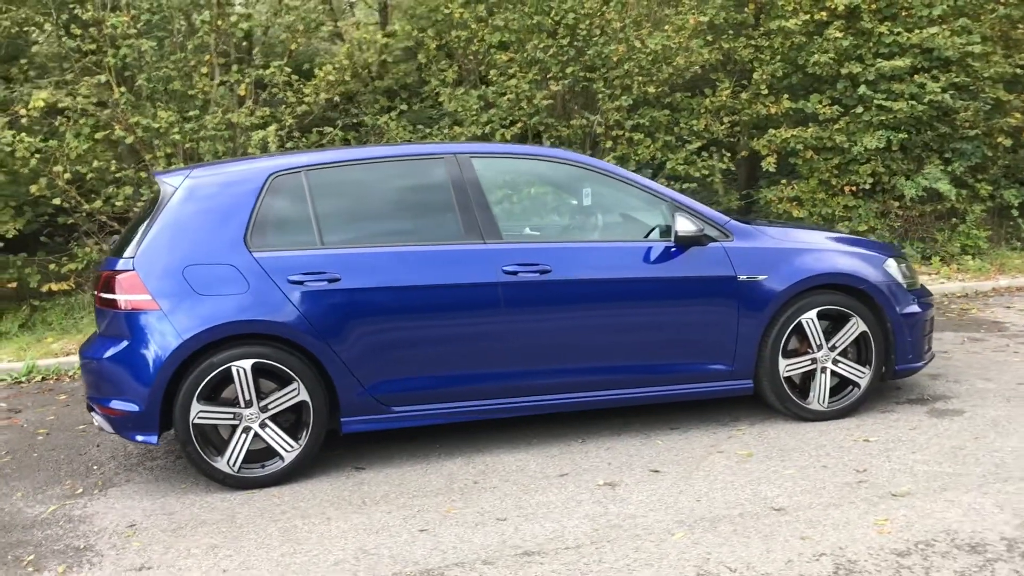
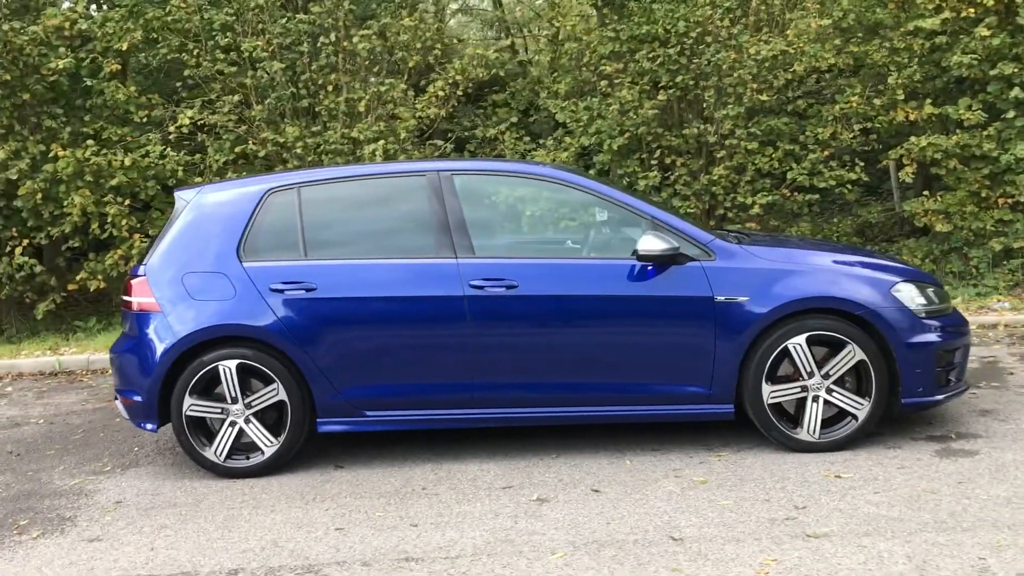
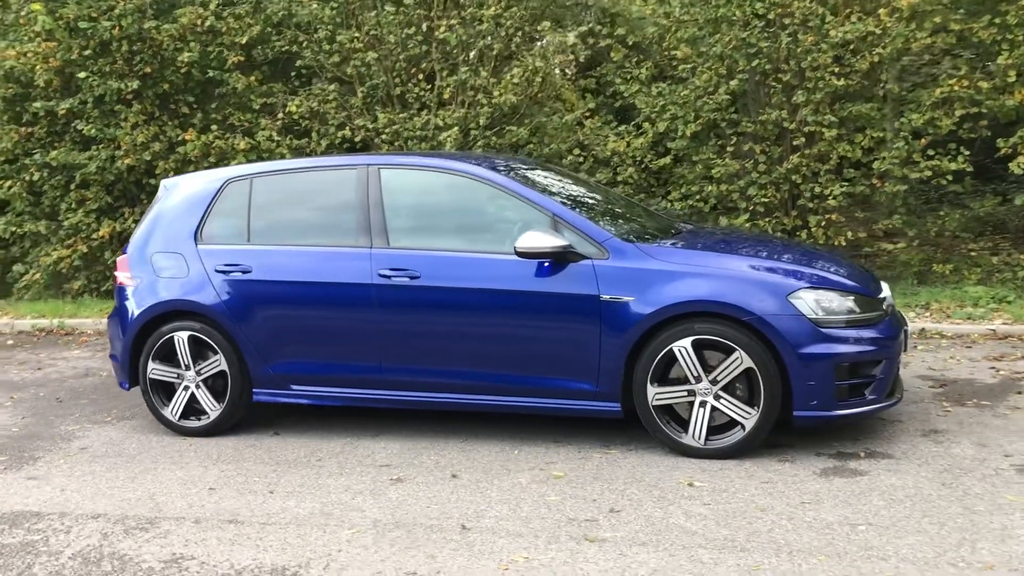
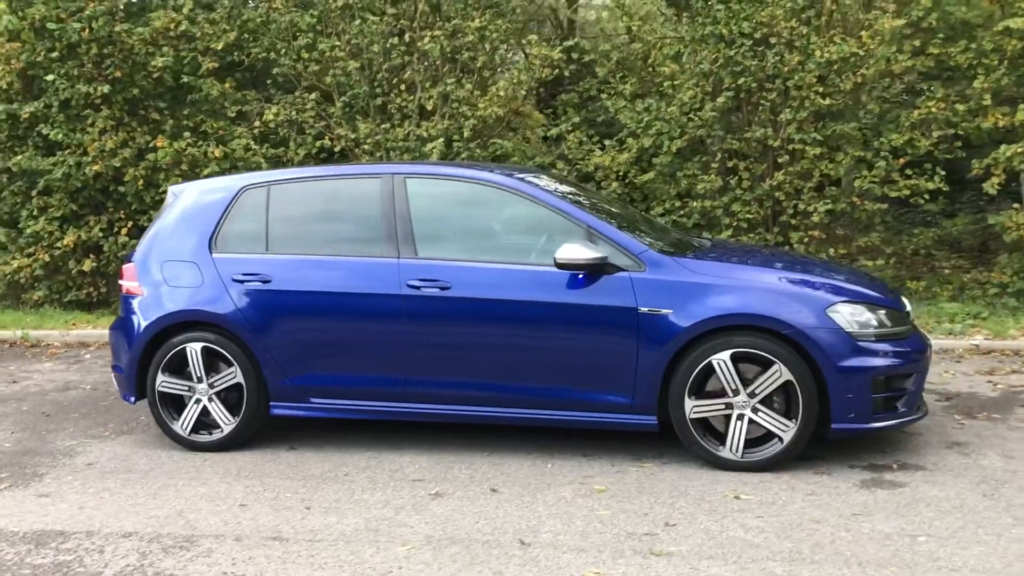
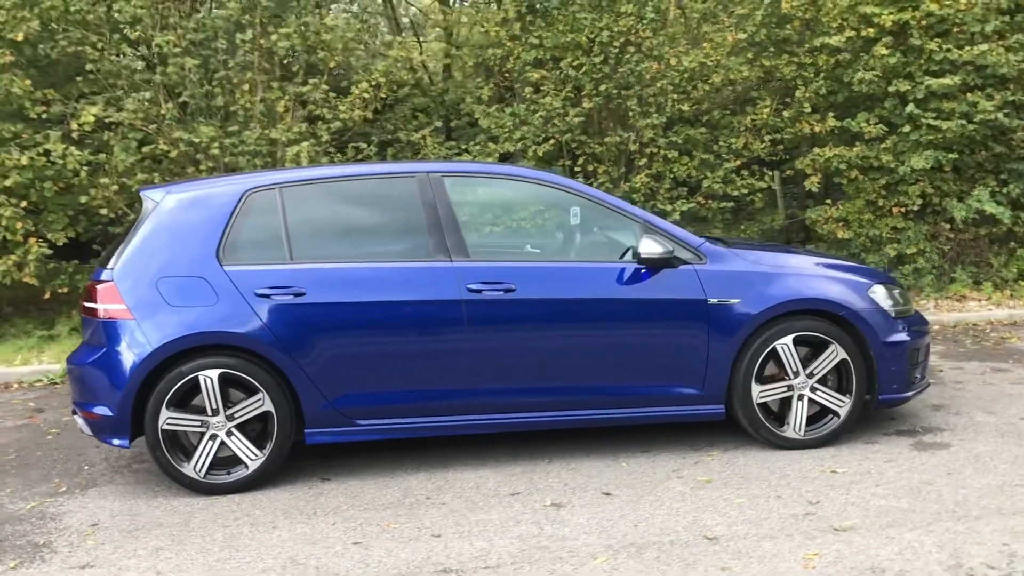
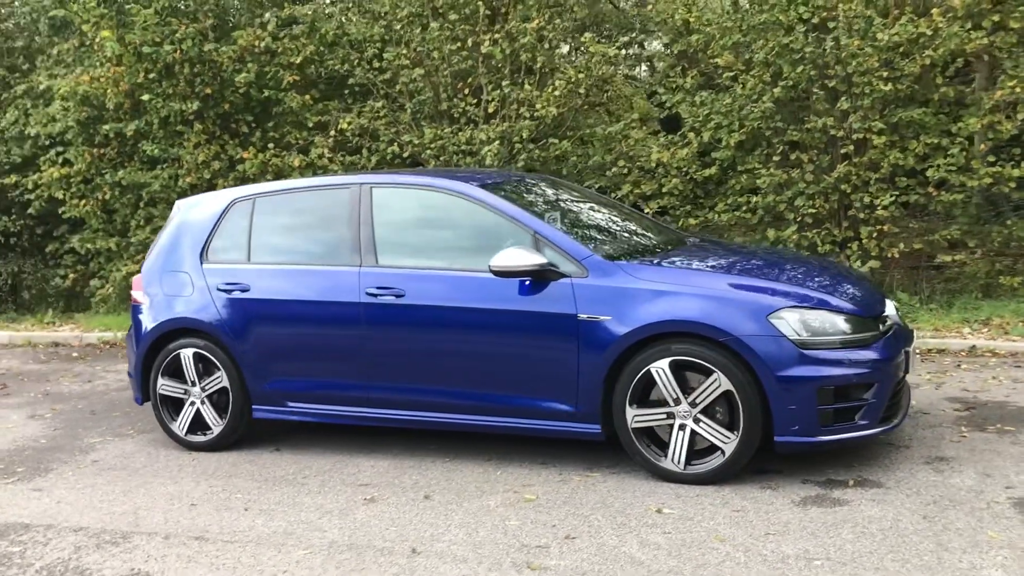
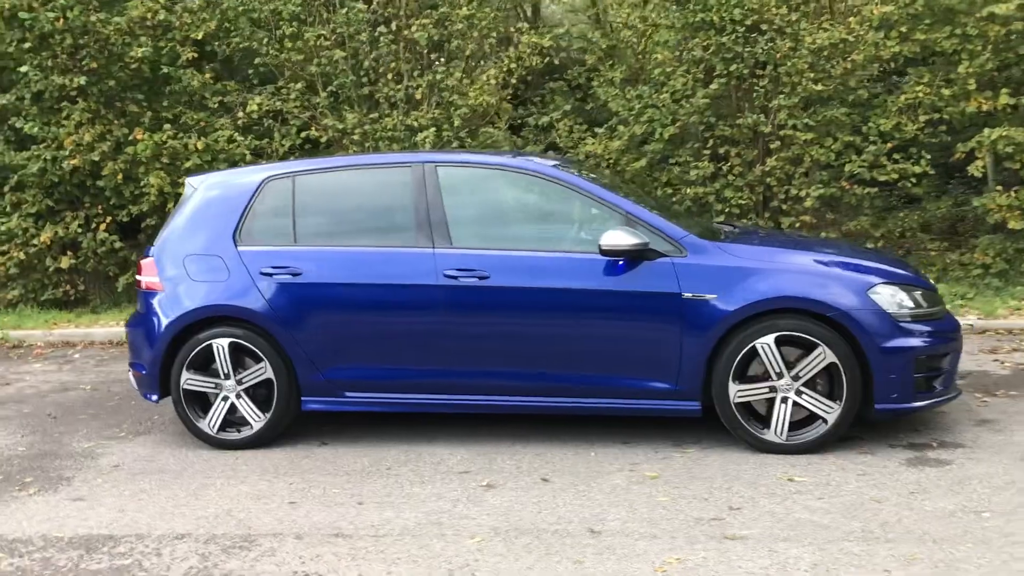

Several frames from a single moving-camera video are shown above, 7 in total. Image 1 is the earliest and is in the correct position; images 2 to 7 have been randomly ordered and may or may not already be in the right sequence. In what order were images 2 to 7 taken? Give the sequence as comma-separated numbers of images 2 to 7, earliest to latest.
5, 2, 7, 4, 3, 6
